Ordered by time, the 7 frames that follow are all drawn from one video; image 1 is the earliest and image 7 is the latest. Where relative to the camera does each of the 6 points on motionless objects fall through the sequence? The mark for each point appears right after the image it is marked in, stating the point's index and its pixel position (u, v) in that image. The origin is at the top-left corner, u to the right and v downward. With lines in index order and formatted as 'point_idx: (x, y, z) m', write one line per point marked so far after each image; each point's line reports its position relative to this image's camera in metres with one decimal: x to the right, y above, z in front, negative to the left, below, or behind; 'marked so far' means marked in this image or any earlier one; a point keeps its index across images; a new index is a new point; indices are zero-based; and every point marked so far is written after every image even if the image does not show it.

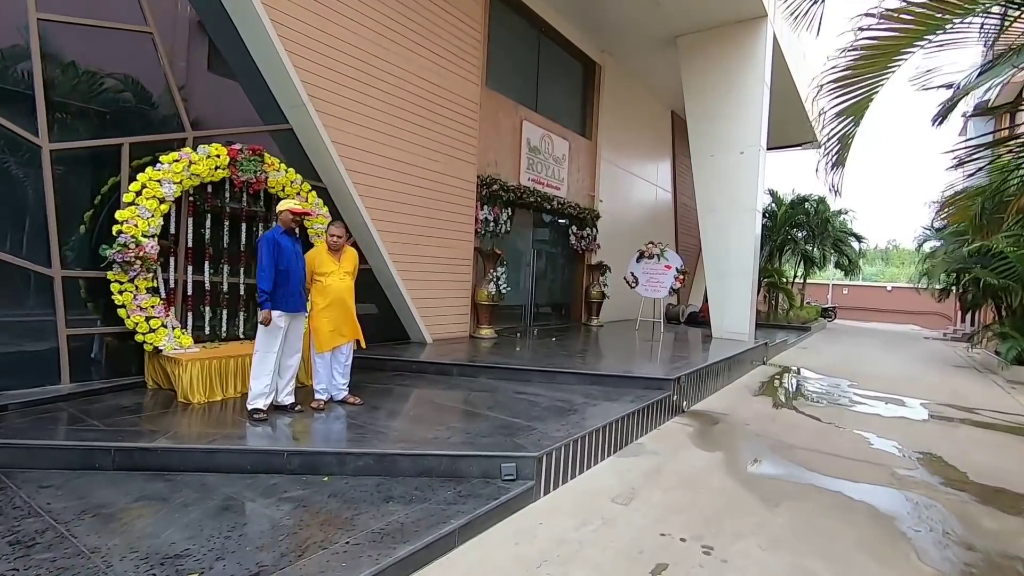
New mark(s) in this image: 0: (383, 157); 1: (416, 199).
0: (-1.3, +1.3, +5.4) m
1: (-1.1, +1.0, +5.8) m
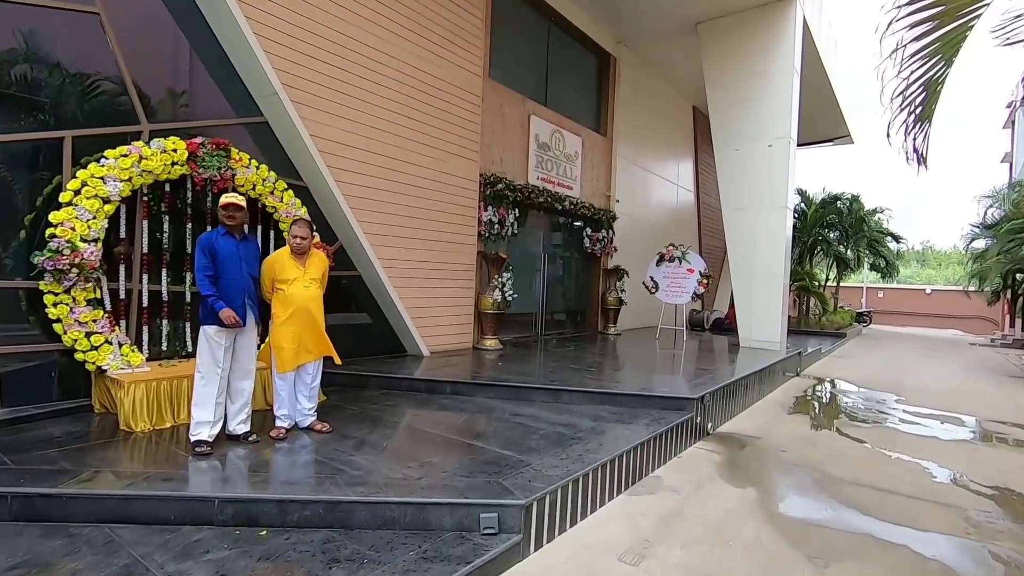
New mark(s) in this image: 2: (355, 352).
0: (-1.3, +1.2, +4.9) m
1: (-1.1, +0.9, +5.3) m
2: (-1.5, -0.6, +5.0) m
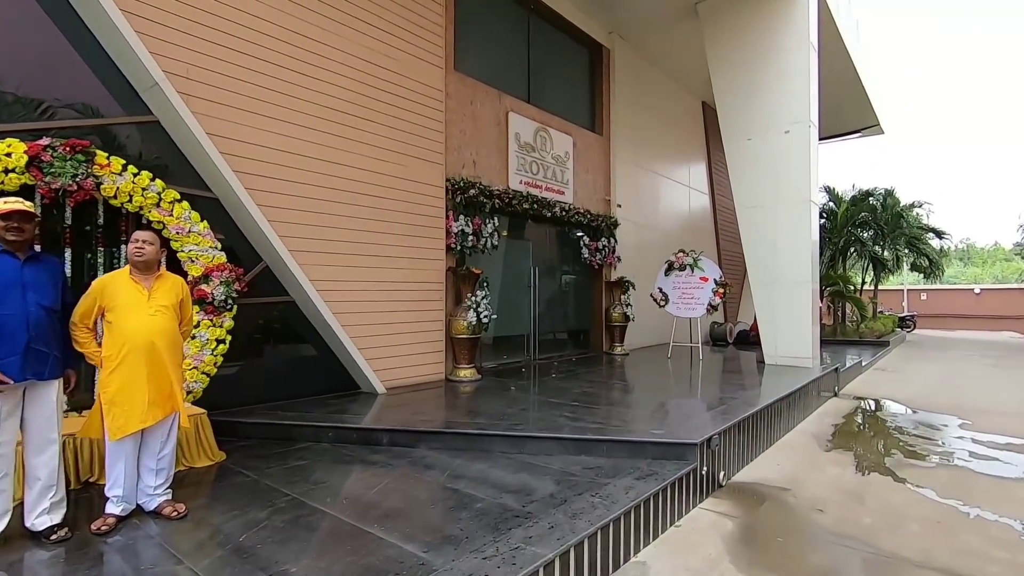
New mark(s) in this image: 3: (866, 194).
0: (-1.7, +1.0, +4.2) m
1: (-1.4, +0.7, +4.5) m
2: (-1.7, -0.8, +4.2) m
3: (+8.1, +2.1, +12.3) m
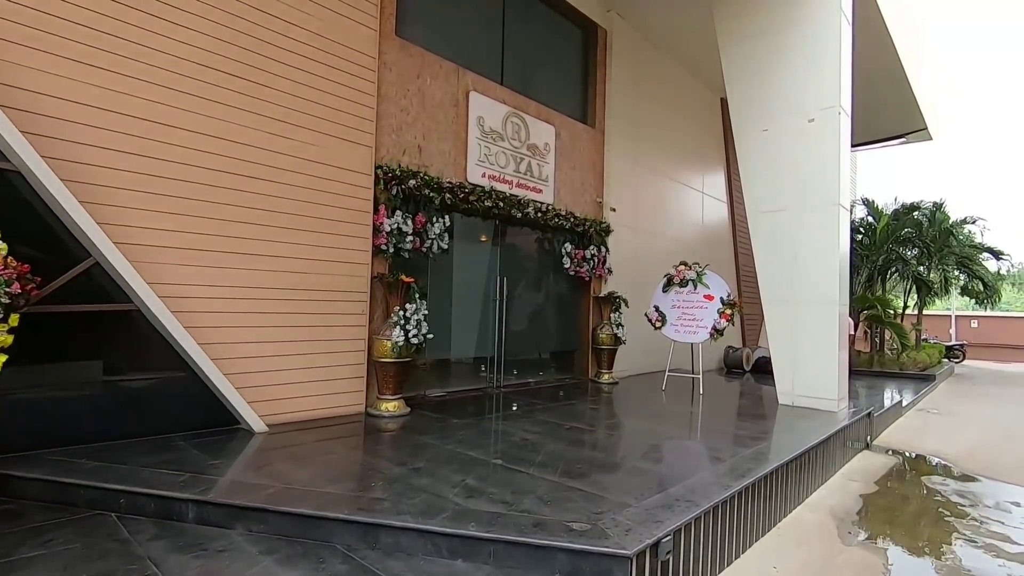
0: (-2.2, +1.0, +3.2) m
1: (-1.9, +0.6, +3.6) m
2: (-2.3, -0.9, +3.3) m
3: (+8.0, +1.6, +10.9) m
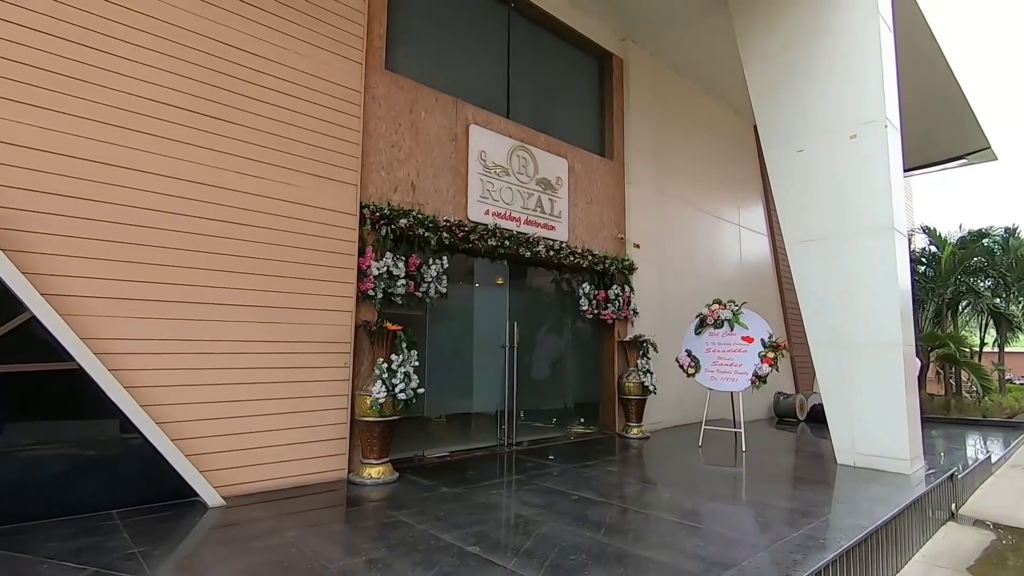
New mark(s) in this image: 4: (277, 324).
0: (-2.3, +0.7, +3.0) m
1: (-1.9, +0.3, +3.3) m
2: (-2.3, -1.2, +2.9) m
3: (+8.5, +1.0, +9.8) m
4: (-1.5, -0.2, +3.6) m
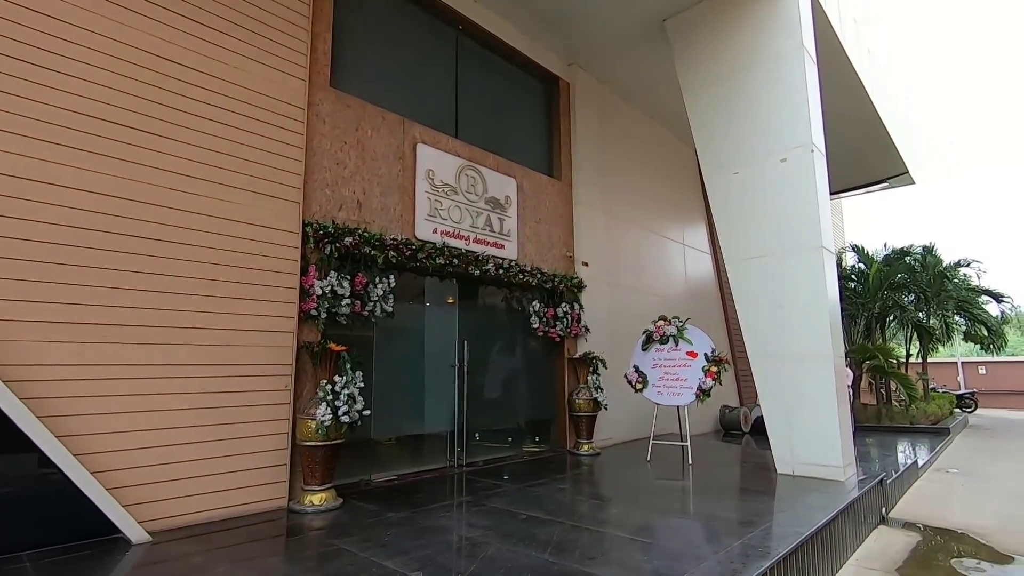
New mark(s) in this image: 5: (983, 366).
0: (-2.6, +0.6, +2.8) m
1: (-2.3, +0.2, +3.1) m
2: (-2.6, -1.3, +2.6) m
3: (+7.6, +0.7, +10.5) m
4: (-1.9, -0.4, +3.5) m
5: (+16.1, -2.6, +18.5) m
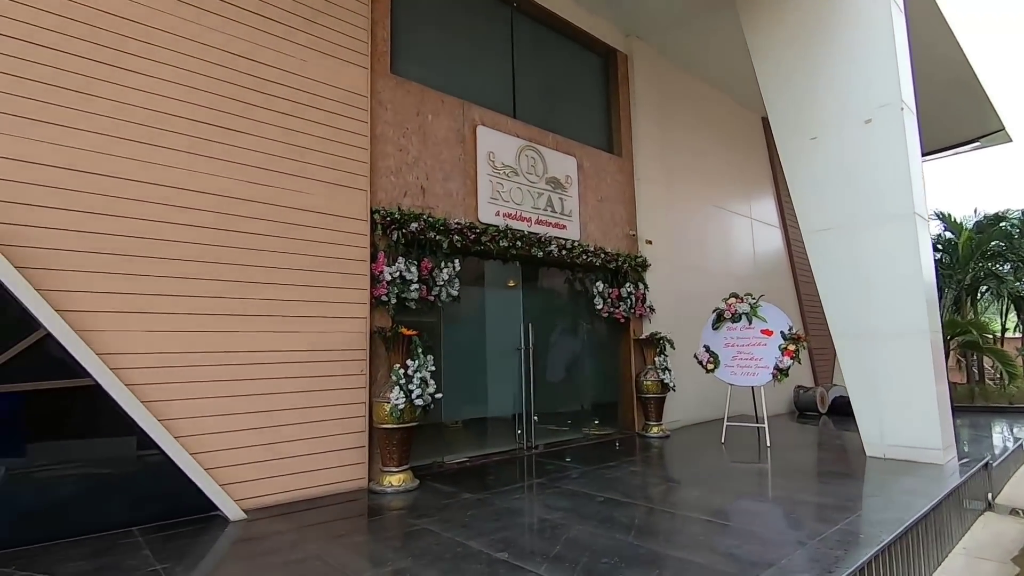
0: (-2.2, +0.6, +3.0) m
1: (-1.9, +0.2, +3.3) m
2: (-2.2, -1.2, +2.8) m
3: (+8.6, +1.3, +9.7) m
4: (-1.4, -0.3, +3.6) m
5: (+18.0, -1.6, +16.8) m
